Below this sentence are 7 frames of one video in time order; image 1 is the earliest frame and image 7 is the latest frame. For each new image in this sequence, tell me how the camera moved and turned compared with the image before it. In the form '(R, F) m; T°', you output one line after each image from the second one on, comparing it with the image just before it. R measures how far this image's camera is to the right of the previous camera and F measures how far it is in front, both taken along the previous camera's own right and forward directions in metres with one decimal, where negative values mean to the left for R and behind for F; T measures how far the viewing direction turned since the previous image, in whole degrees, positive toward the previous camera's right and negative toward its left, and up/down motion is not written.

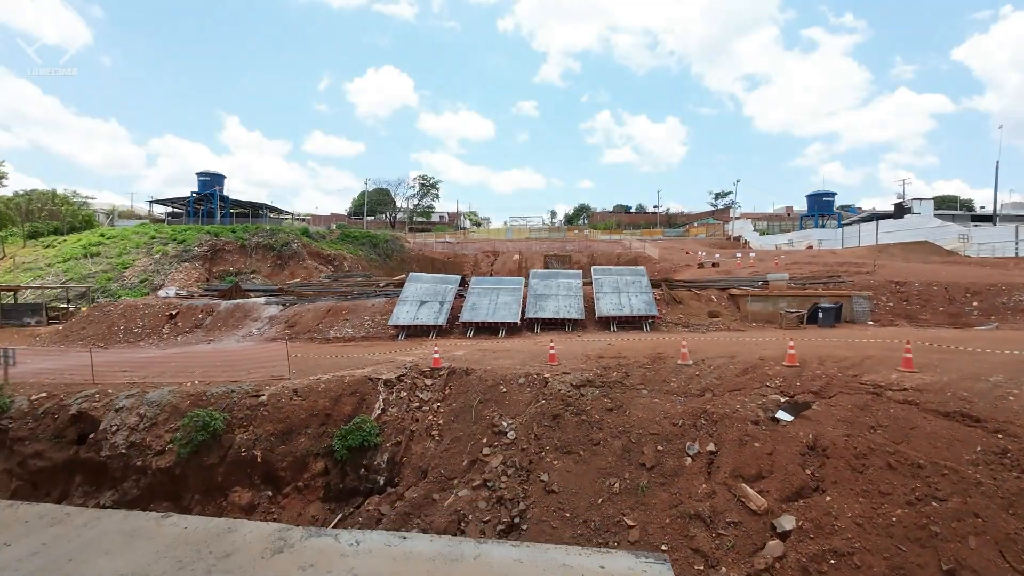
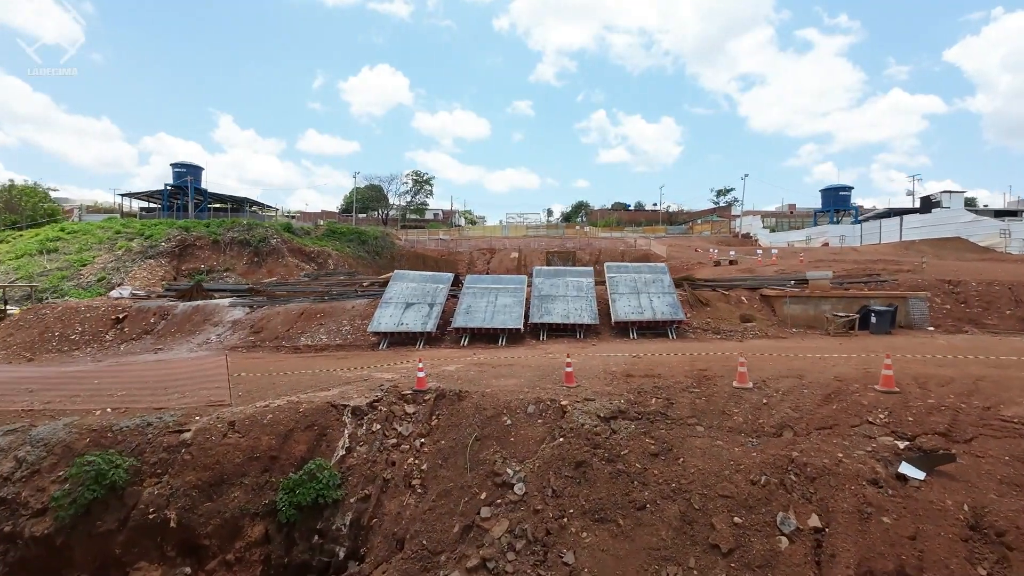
(-0.2, +2.1) m; +1°
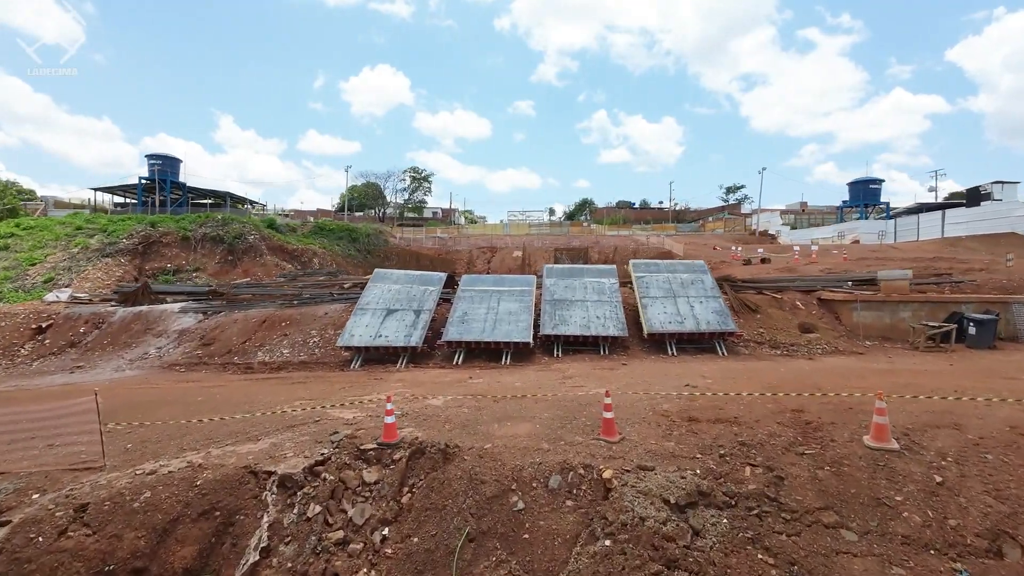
(-0.1, +2.5) m; 0°
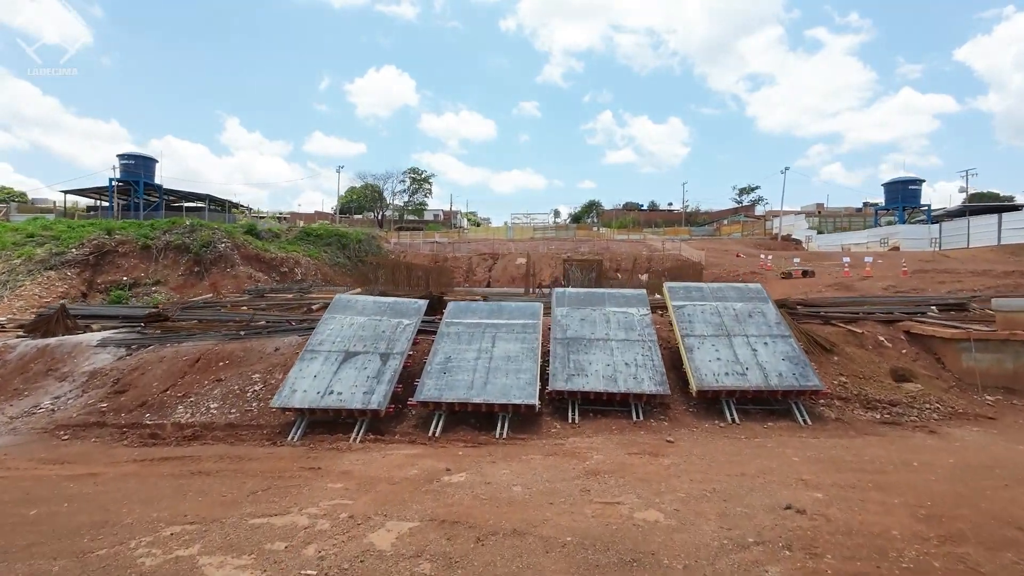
(+0.1, +2.6) m; -1°
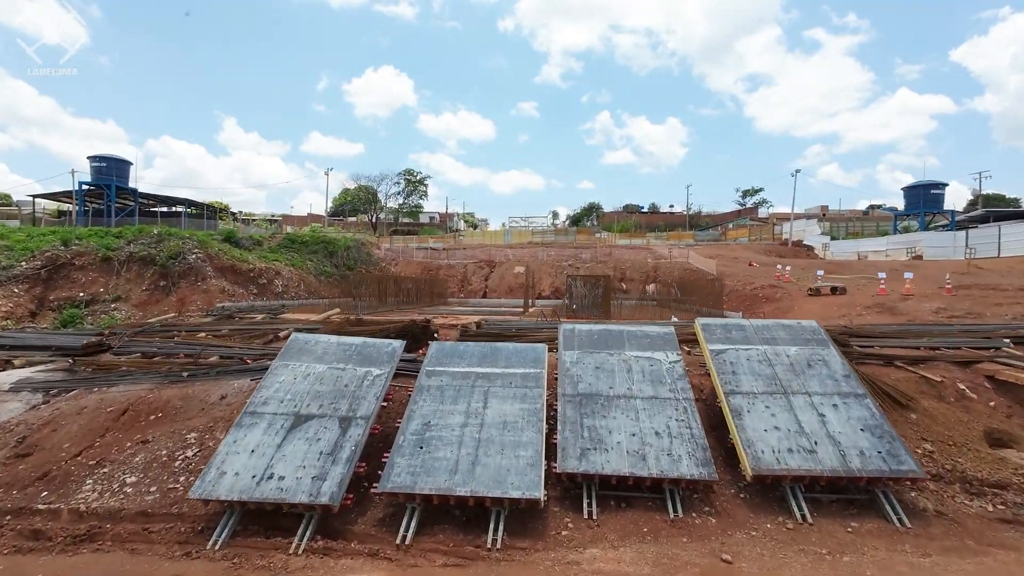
(0.0, +1.7) m; 0°
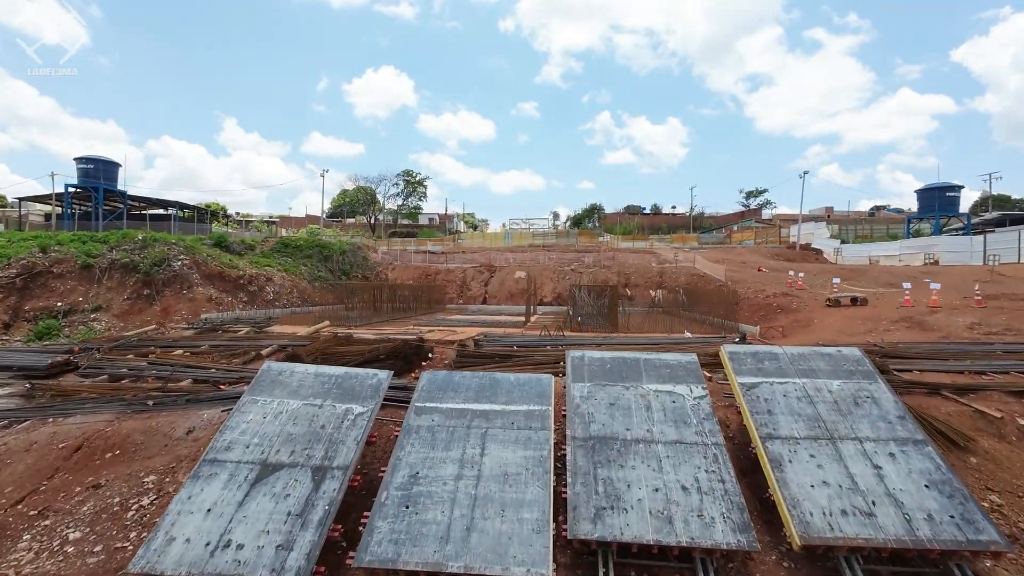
(0.0, +0.8) m; 0°
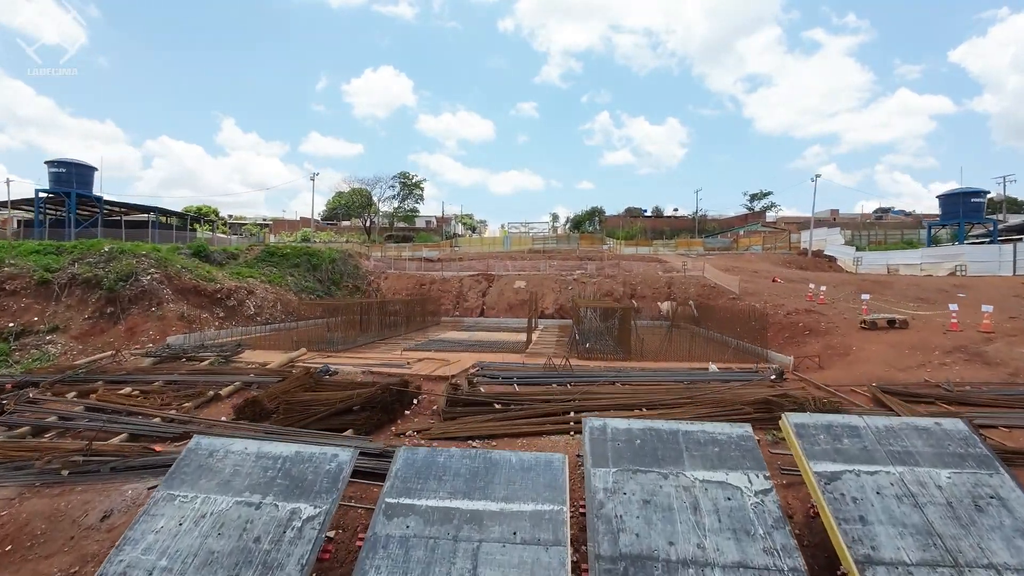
(0.0, +1.5) m; 0°
